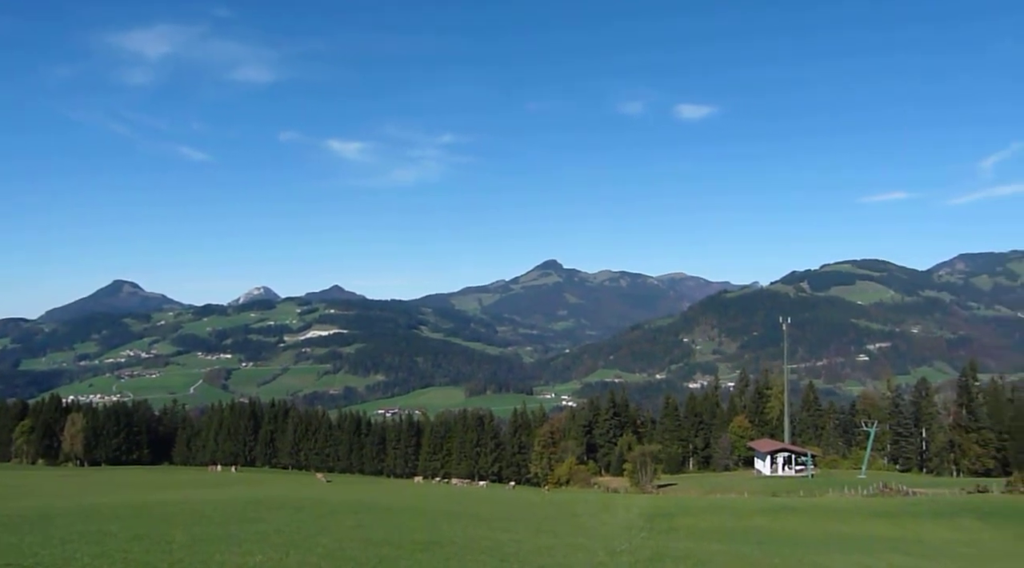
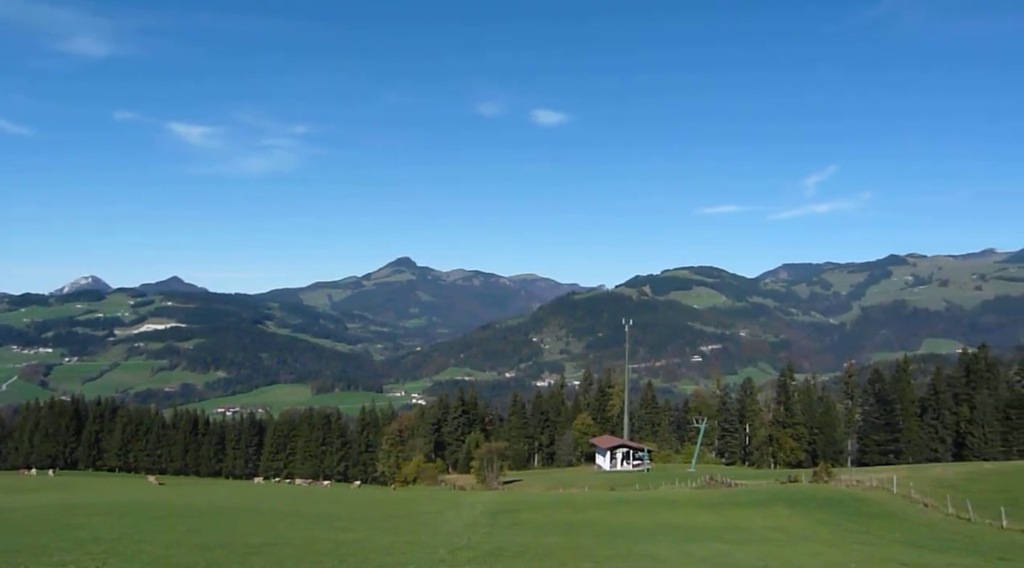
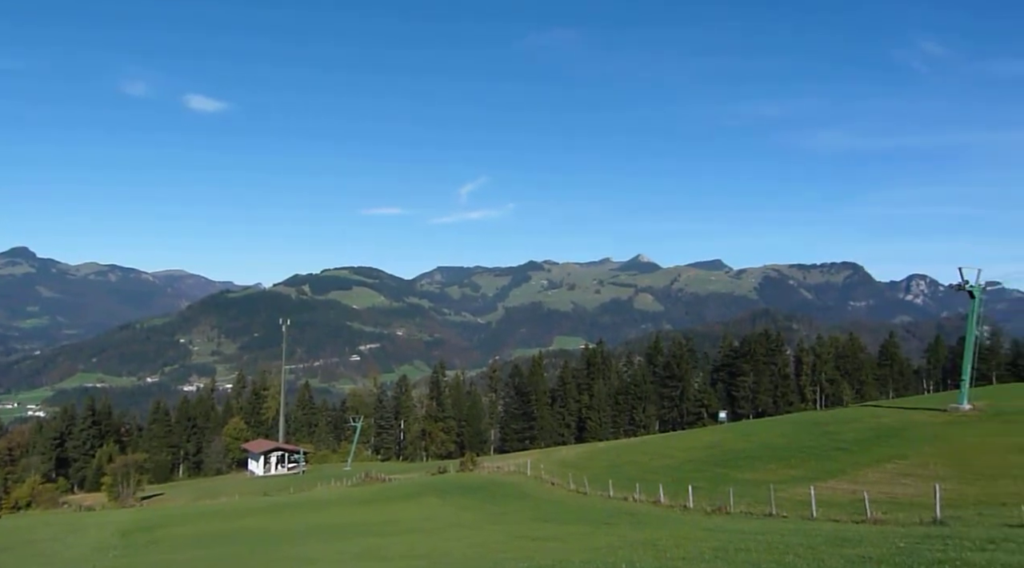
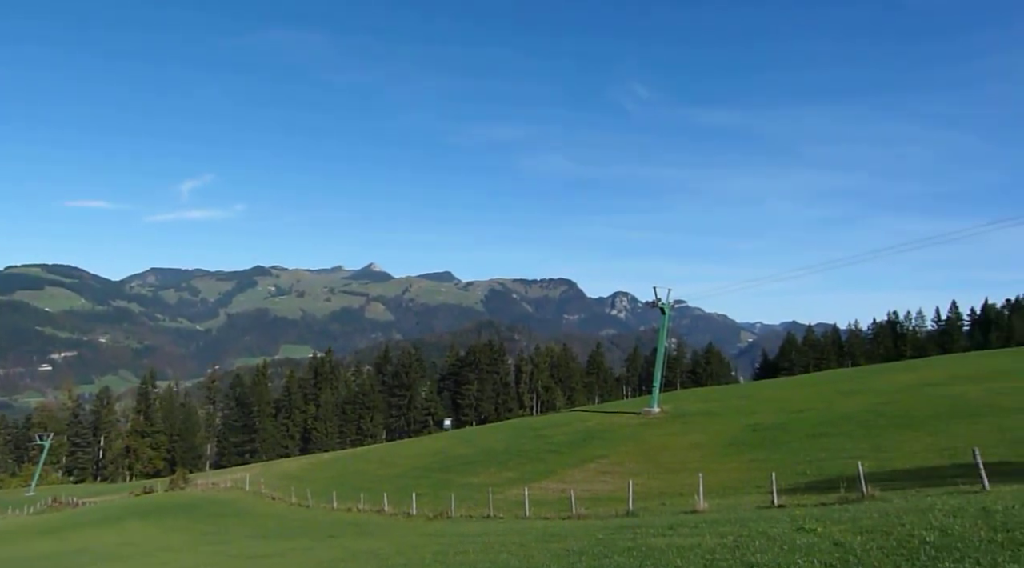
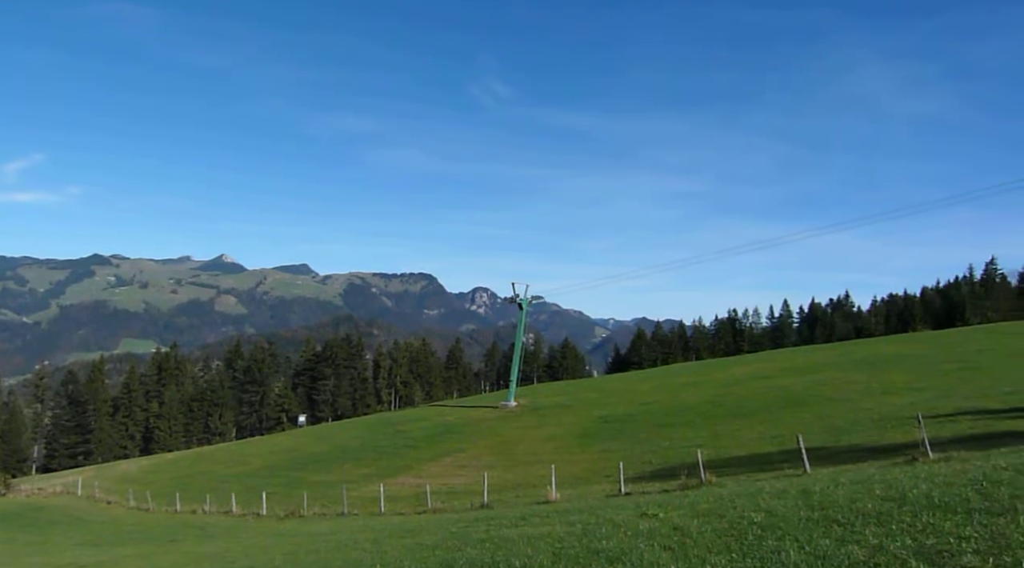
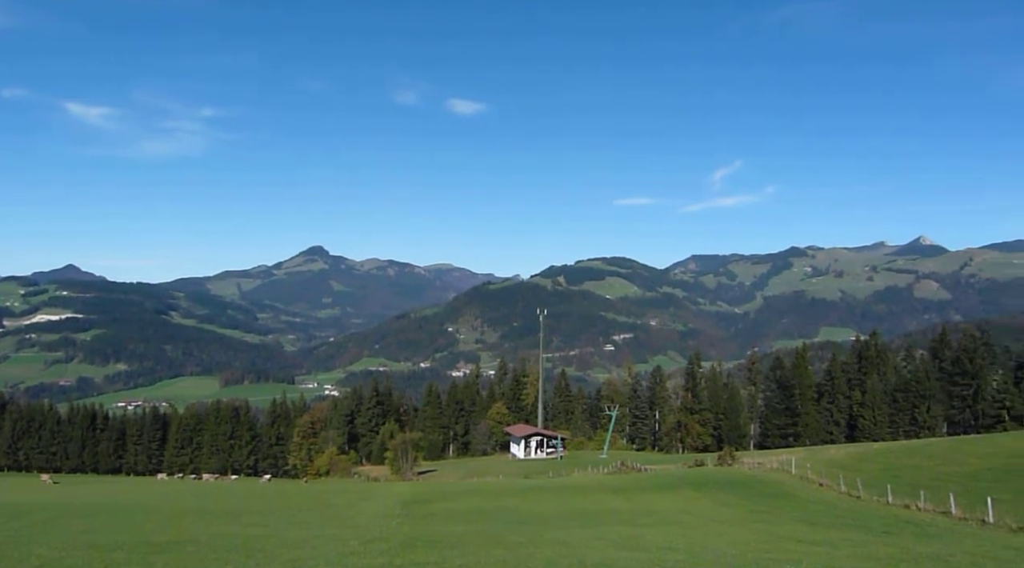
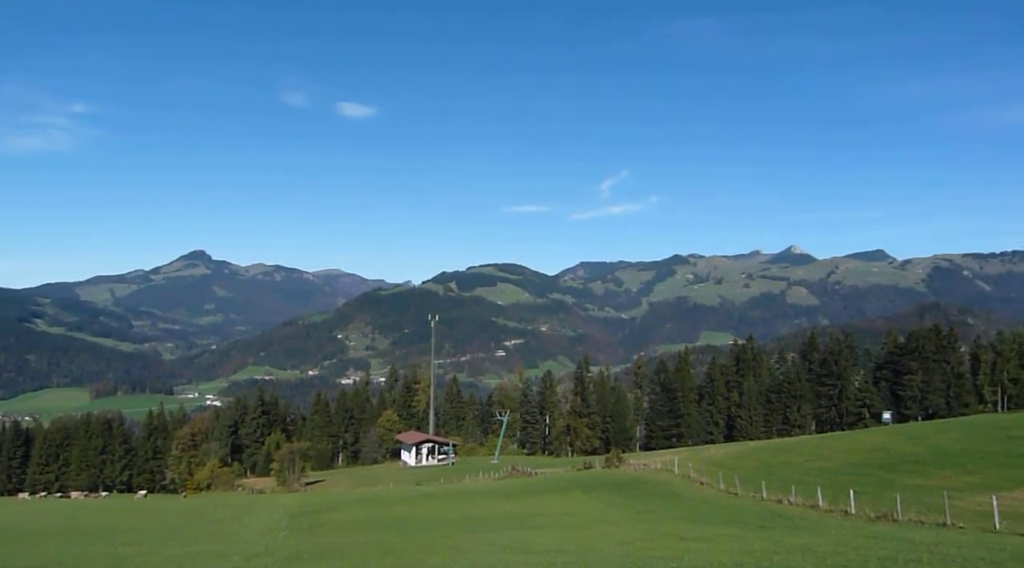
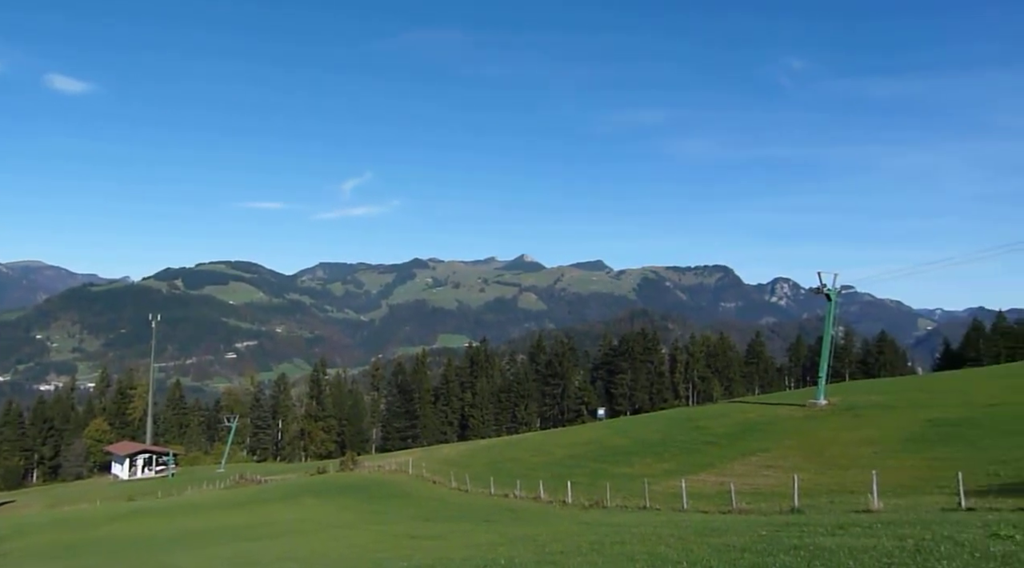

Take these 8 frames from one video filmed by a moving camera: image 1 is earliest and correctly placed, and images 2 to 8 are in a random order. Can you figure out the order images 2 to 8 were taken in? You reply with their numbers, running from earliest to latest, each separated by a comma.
2, 6, 7, 3, 8, 4, 5
